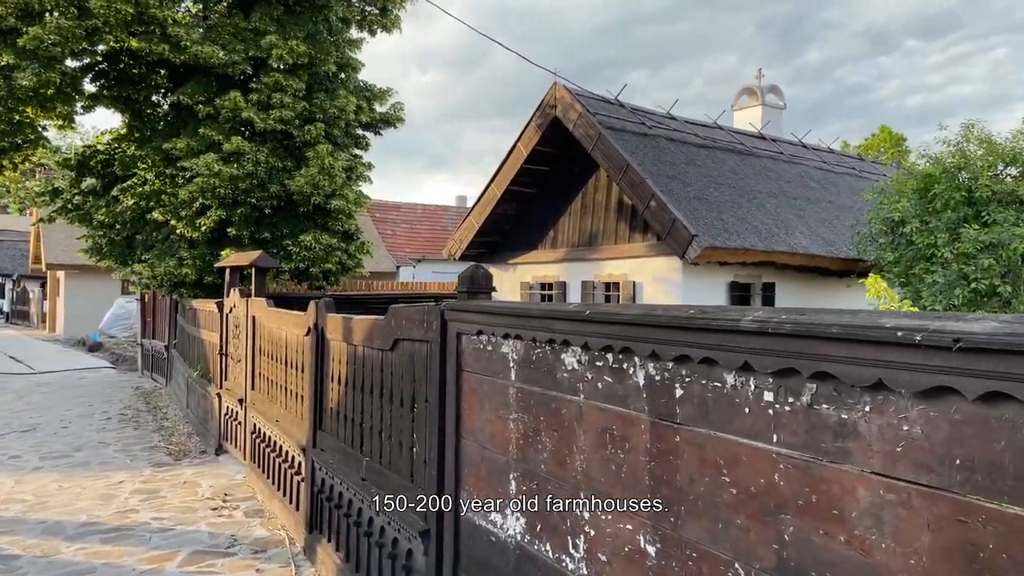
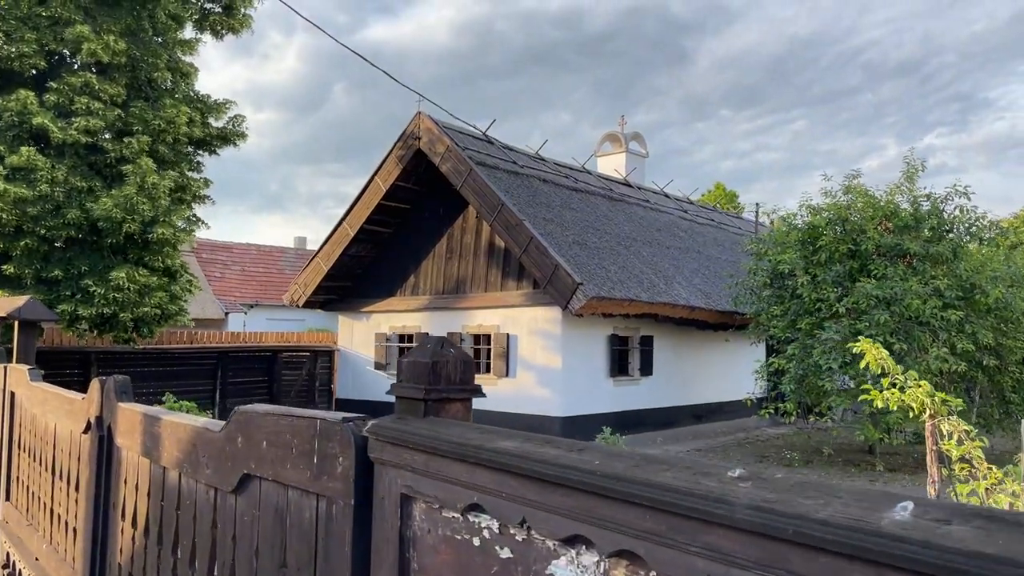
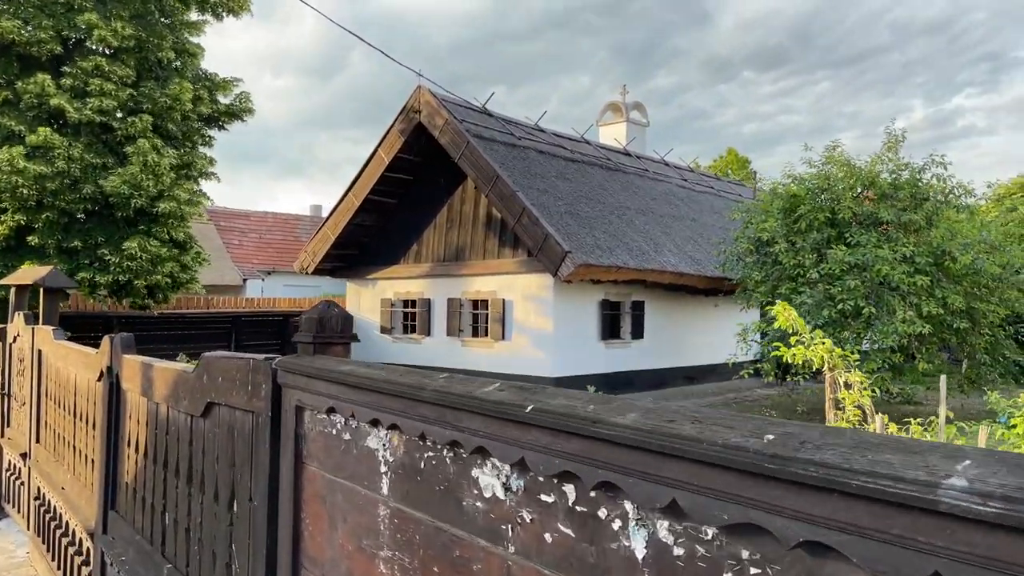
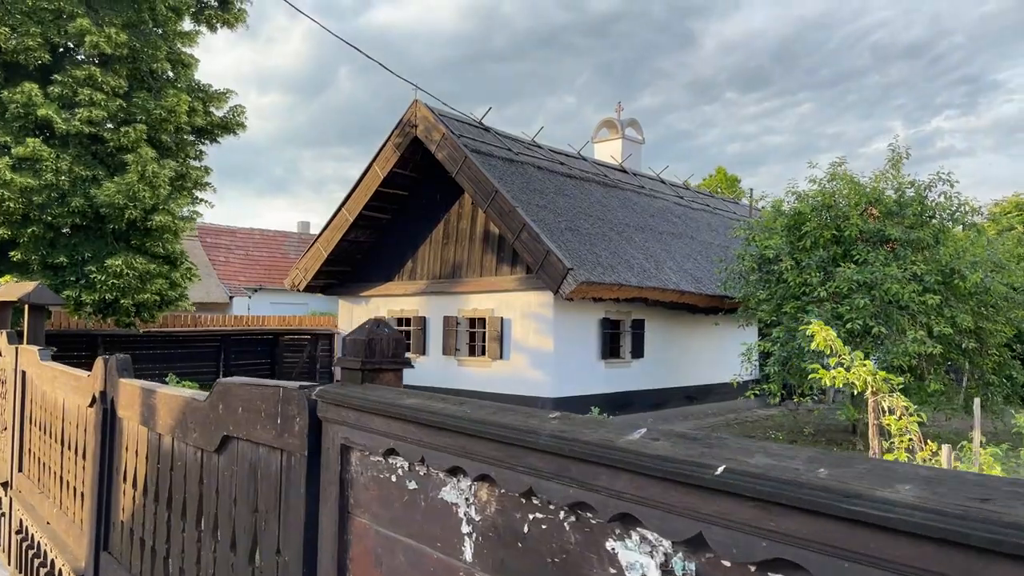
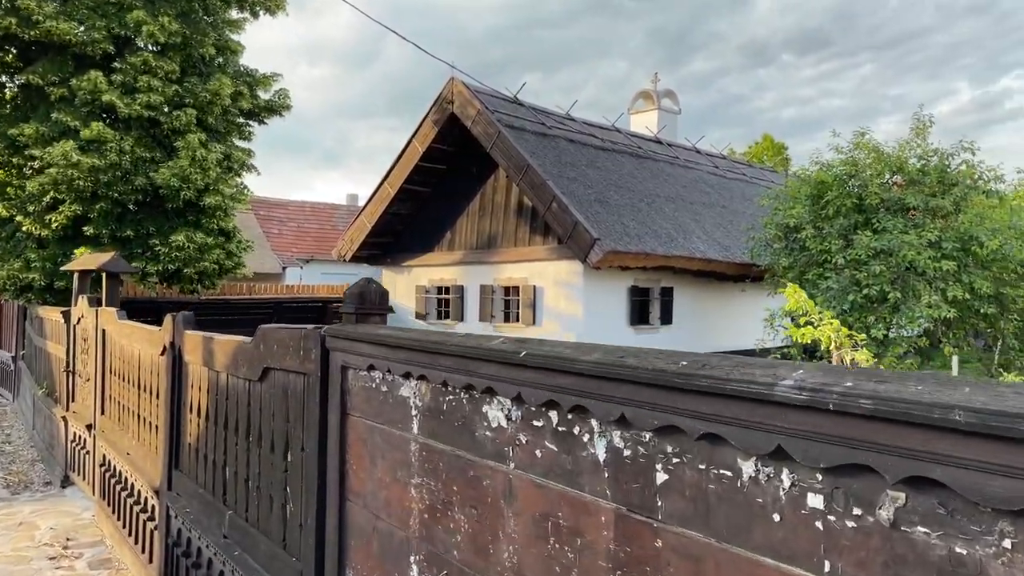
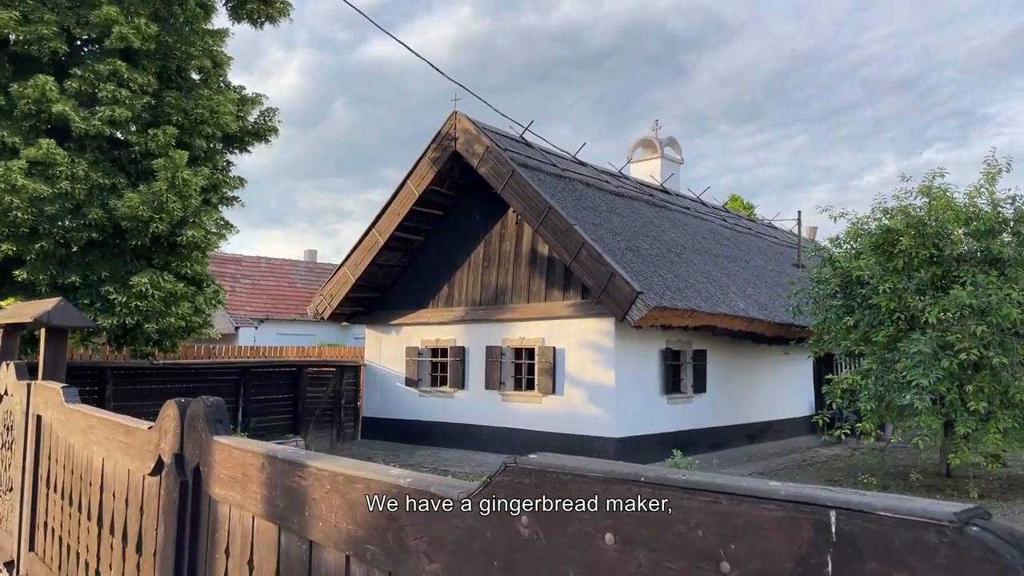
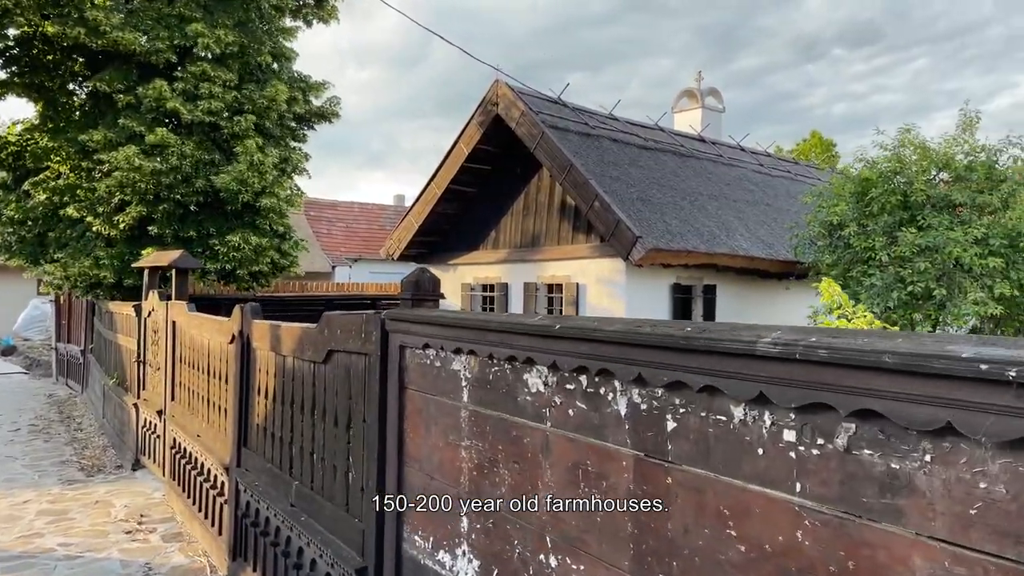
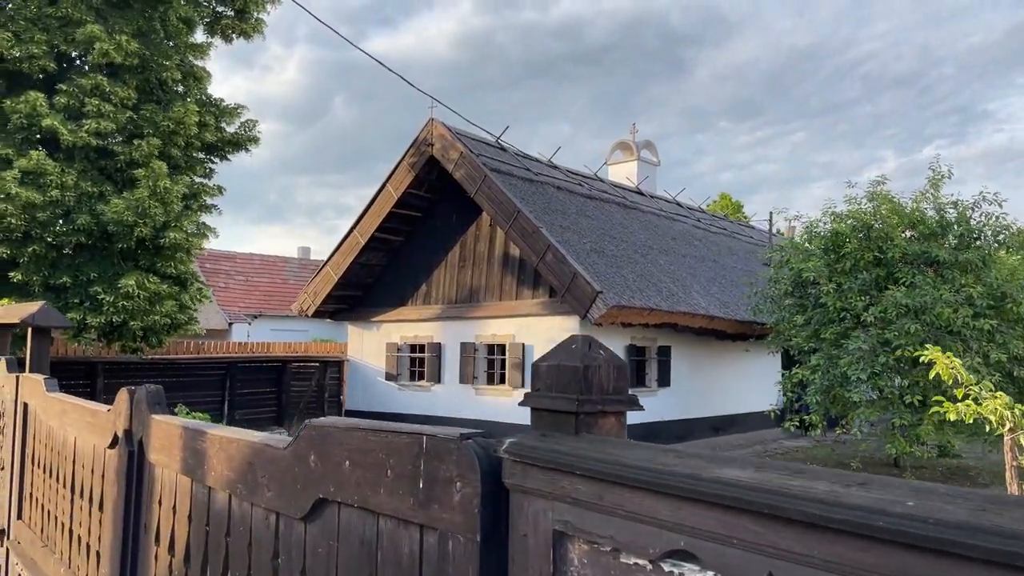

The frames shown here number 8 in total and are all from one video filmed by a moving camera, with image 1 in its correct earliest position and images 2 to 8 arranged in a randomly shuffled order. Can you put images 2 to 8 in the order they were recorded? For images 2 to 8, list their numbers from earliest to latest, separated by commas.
7, 5, 3, 4, 2, 8, 6
